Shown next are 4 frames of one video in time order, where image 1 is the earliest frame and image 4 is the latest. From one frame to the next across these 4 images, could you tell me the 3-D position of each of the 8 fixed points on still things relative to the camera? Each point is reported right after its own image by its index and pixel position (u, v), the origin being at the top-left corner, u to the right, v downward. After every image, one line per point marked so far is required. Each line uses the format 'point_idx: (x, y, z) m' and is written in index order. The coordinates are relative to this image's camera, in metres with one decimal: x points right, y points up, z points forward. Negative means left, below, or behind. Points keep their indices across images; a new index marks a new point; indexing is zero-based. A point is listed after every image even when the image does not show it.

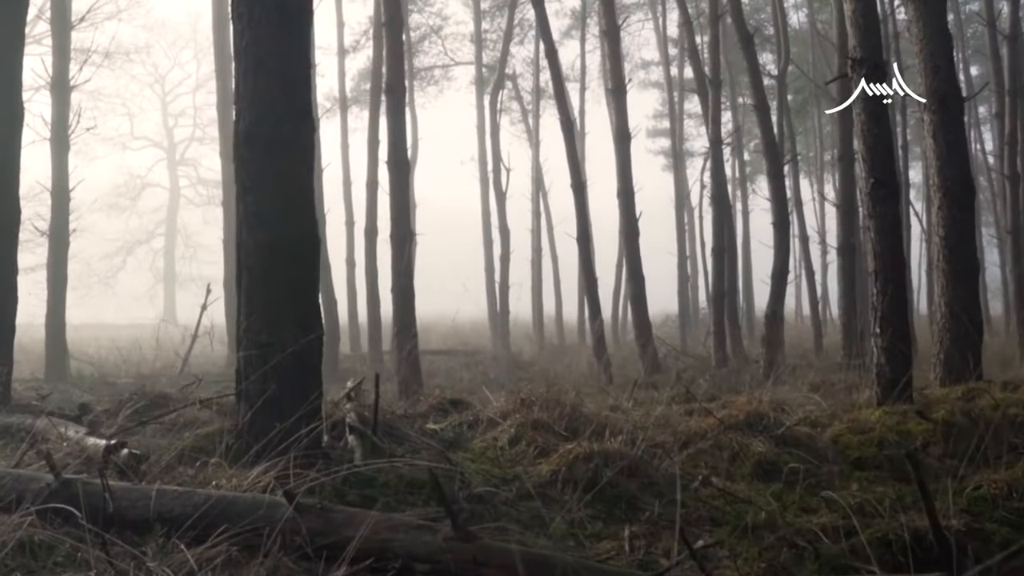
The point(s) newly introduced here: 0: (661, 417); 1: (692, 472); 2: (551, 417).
0: (+1.2, -1.0, +8.0) m
1: (+1.2, -1.2, +6.6) m
2: (+0.3, -0.9, +7.3) m
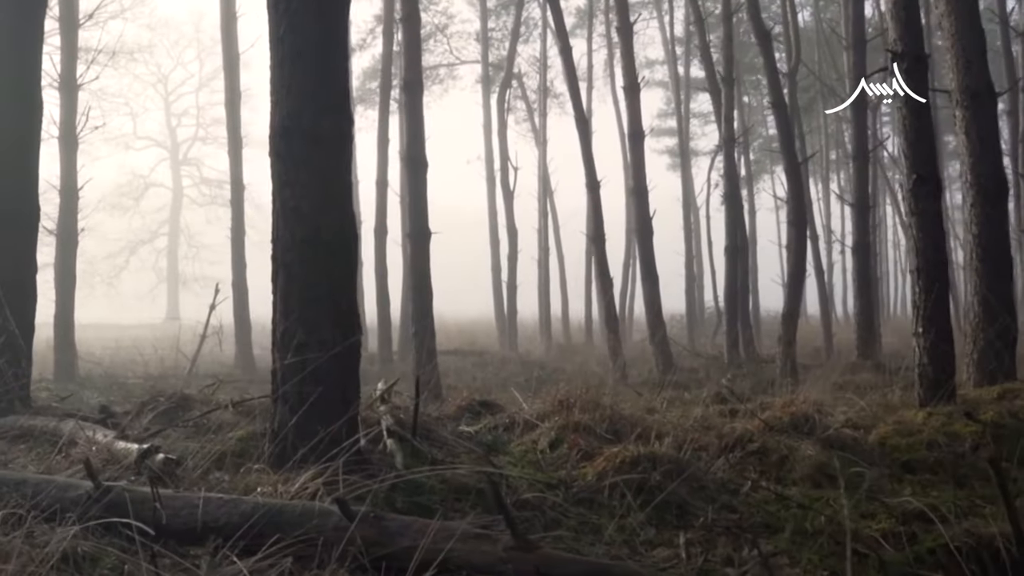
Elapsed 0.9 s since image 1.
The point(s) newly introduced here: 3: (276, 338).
0: (+1.5, -1.0, +7.8) m
1: (+1.5, -1.2, +6.4) m
2: (+0.6, -0.9, +7.1) m
3: (-1.4, -0.3, +5.8) m
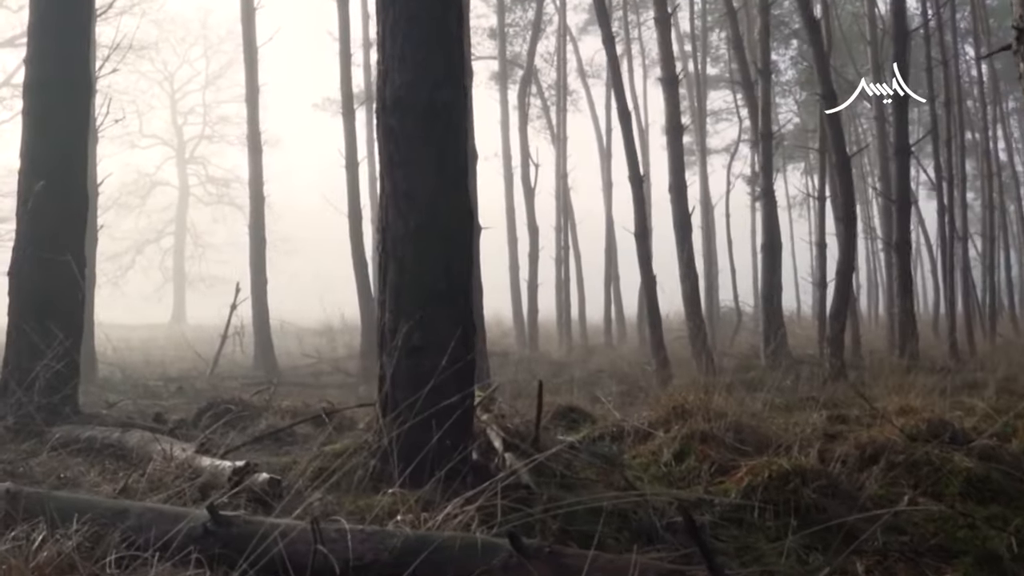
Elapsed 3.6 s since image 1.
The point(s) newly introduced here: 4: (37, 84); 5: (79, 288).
0: (+2.2, -1.0, +7.1) m
1: (+2.2, -1.2, +5.7) m
2: (+1.3, -0.9, +6.4) m
3: (-0.7, -0.3, +5.1) m
4: (-3.8, +1.6, +7.9) m
5: (-3.5, 0.0, +7.9) m
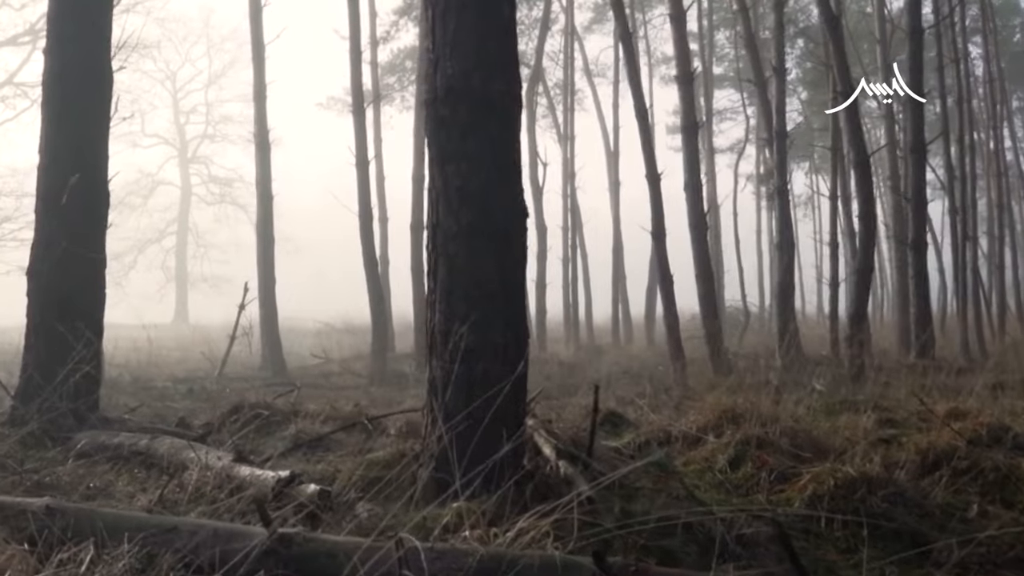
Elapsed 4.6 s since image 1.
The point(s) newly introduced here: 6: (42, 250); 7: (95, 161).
0: (+2.5, -1.0, +6.9) m
1: (+2.5, -1.2, +5.5) m
2: (+1.6, -0.9, +6.2) m
3: (-0.4, -0.3, +4.9) m
4: (-3.5, +1.6, +7.7) m
5: (-3.2, 0.0, +7.6) m
6: (-3.5, +0.3, +7.4) m
7: (-3.3, +1.0, +7.7) m
